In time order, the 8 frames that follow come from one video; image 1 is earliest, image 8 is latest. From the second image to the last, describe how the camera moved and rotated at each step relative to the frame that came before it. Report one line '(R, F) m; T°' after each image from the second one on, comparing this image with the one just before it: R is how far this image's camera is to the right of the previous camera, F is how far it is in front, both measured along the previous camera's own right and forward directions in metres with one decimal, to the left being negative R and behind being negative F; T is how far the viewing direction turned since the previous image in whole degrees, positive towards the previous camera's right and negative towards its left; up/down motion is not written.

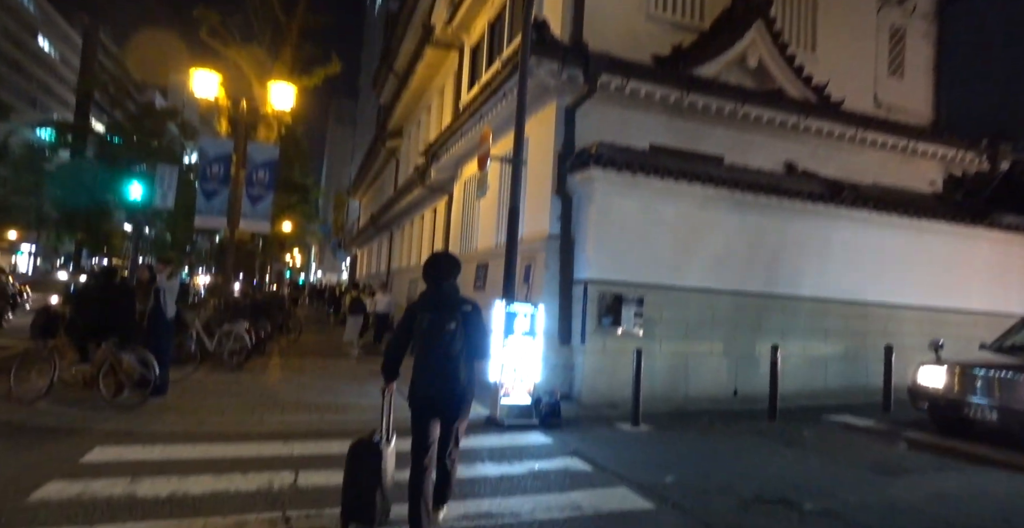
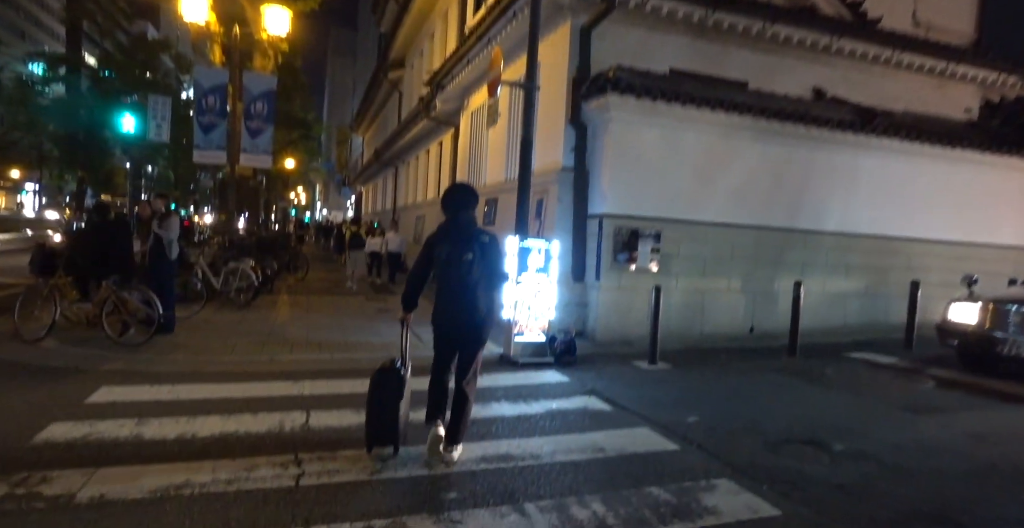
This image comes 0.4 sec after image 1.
(-0.1, +0.4) m; -1°
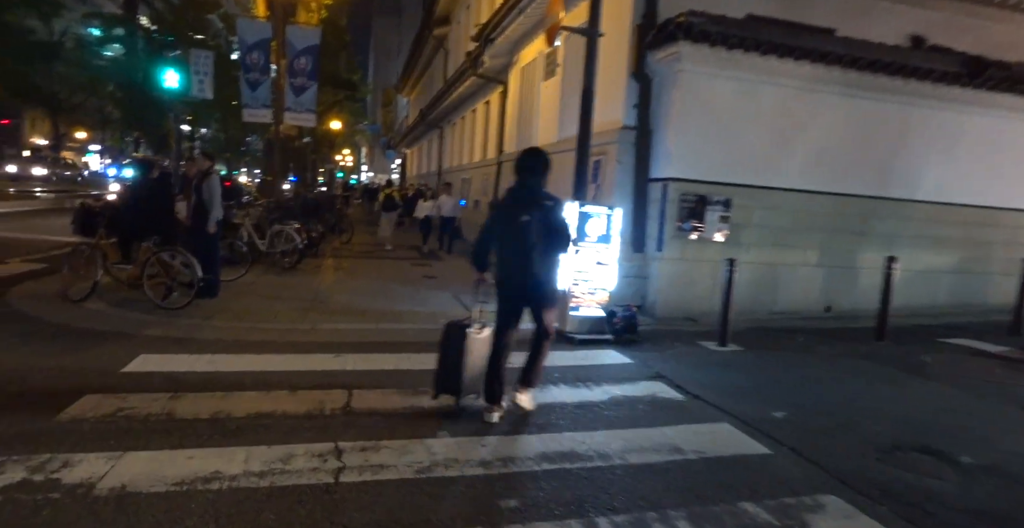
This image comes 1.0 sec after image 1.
(-0.2, +0.6) m; -4°
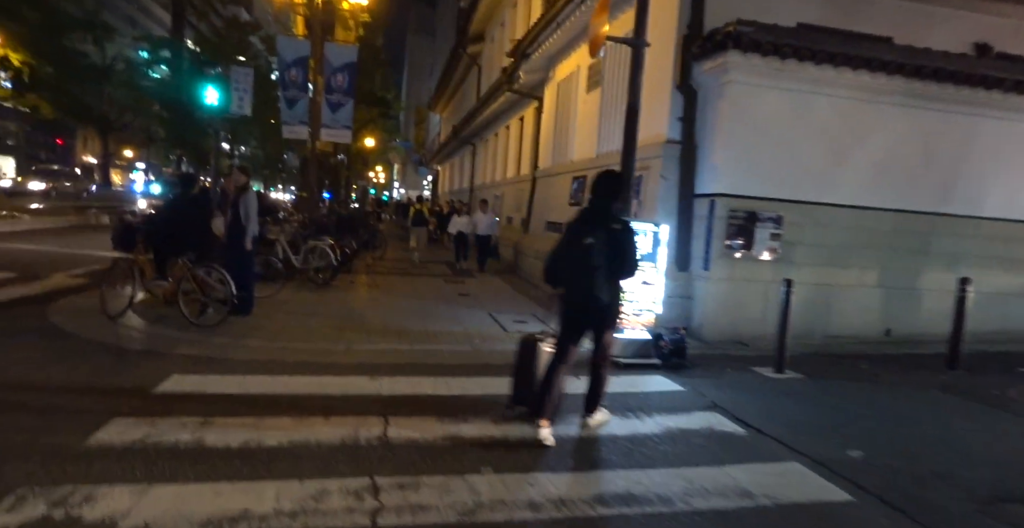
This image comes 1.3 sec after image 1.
(-0.1, +0.3) m; -3°
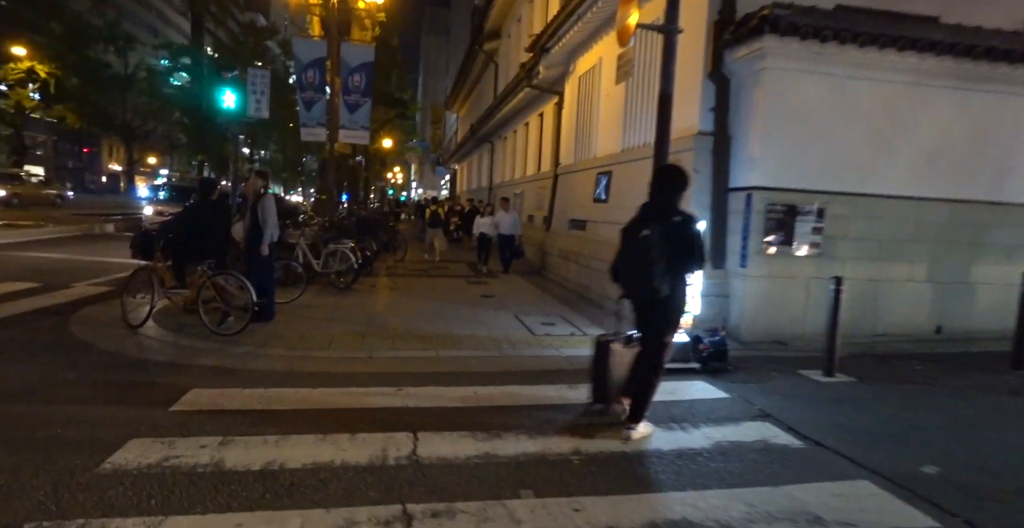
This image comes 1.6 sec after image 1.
(-0.1, +0.3) m; -2°
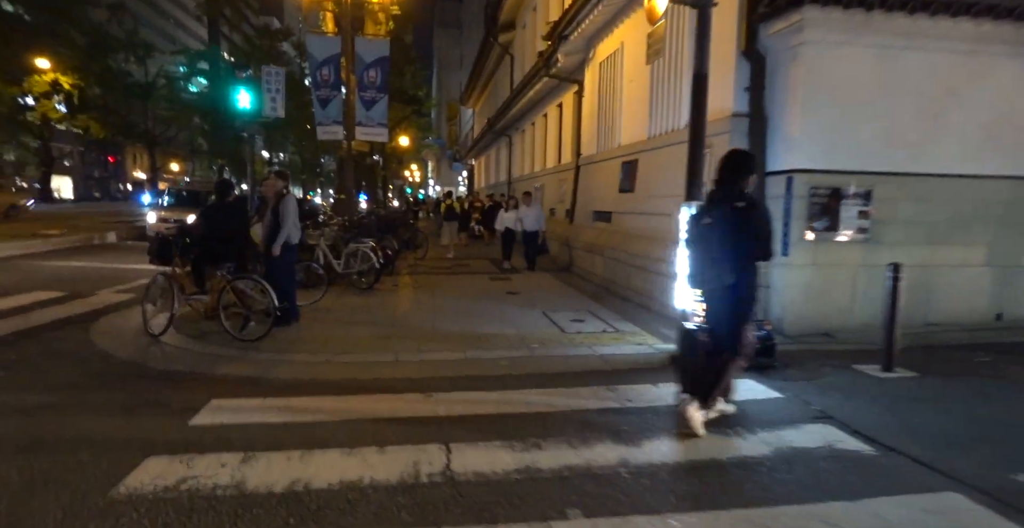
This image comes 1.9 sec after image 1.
(-0.1, +0.3) m; -2°
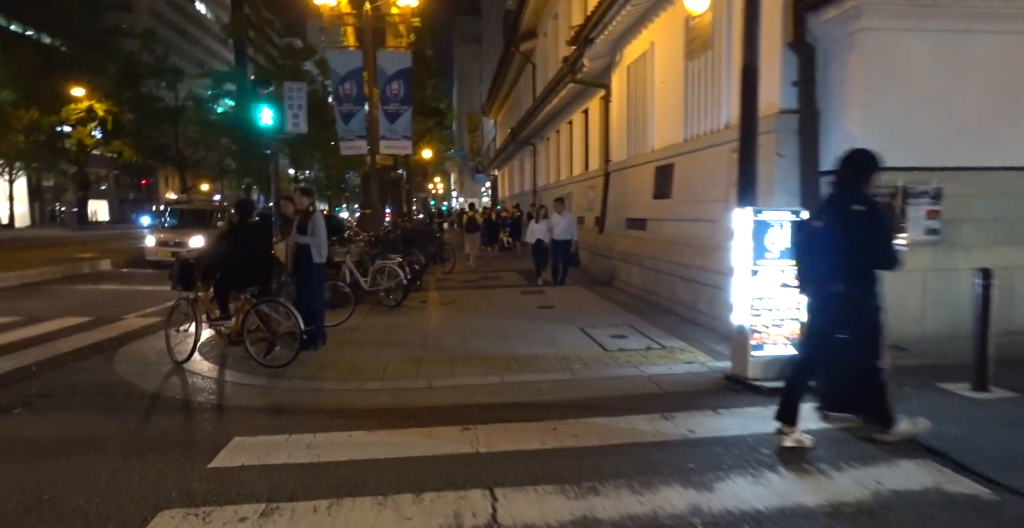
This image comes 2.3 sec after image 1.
(-0.1, +0.4) m; -2°
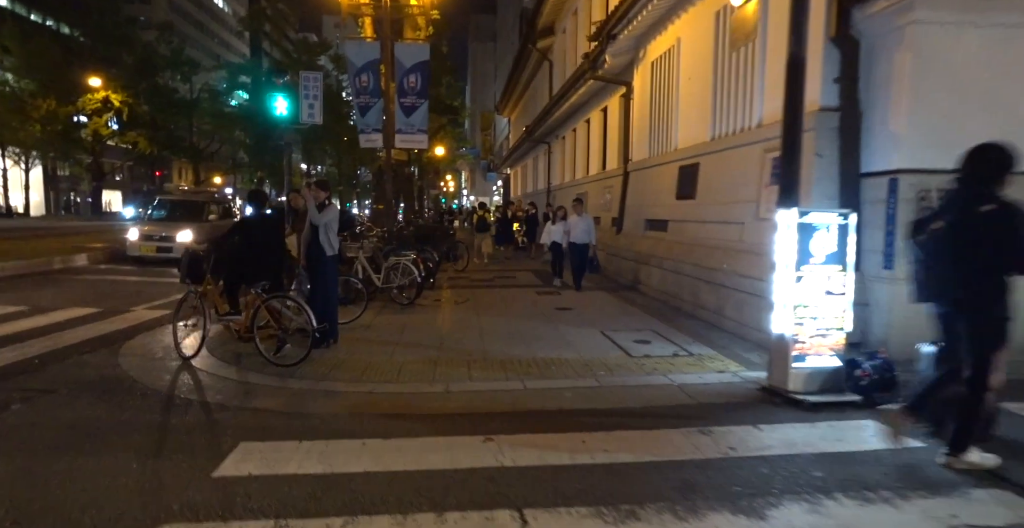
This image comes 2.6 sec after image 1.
(-0.2, +0.3) m; -1°
